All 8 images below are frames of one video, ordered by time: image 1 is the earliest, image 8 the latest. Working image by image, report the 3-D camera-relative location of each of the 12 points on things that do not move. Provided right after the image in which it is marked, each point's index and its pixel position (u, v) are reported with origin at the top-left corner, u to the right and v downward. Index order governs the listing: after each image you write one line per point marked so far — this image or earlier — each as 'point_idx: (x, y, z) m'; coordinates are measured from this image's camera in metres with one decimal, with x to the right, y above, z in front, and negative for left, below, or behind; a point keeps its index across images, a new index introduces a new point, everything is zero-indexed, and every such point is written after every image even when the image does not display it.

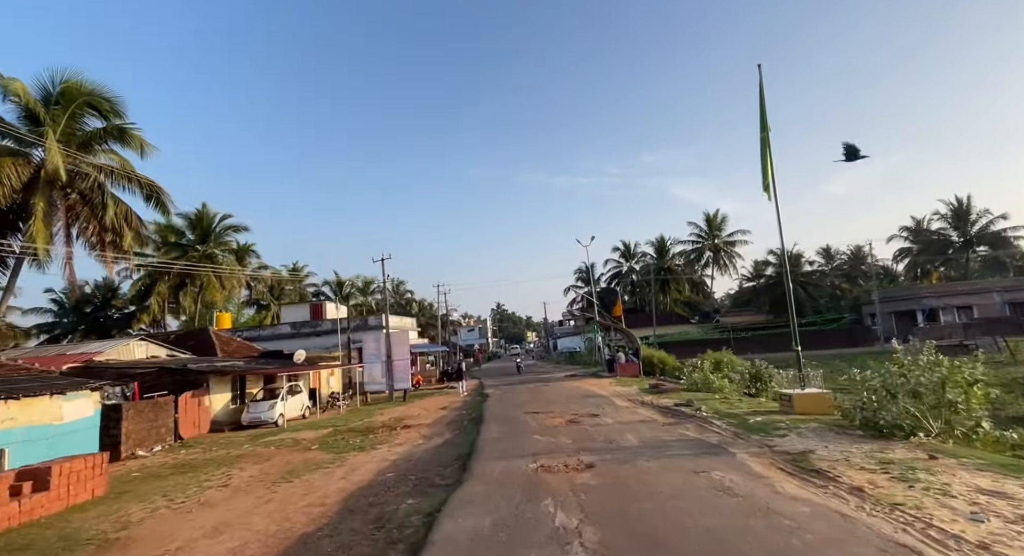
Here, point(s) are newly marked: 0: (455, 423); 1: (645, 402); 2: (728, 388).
0: (-1.9, -4.7, +17.3) m
1: (+4.4, -4.1, +17.5) m
2: (+7.8, -4.0, +19.2) m
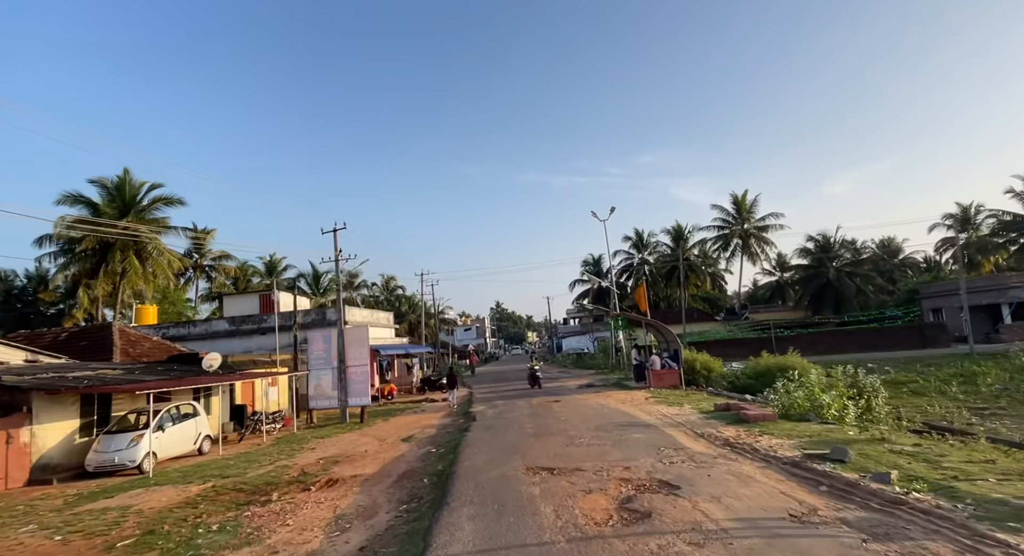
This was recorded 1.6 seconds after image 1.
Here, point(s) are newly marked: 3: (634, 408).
0: (-2.0, -3.9, +10.1) m
1: (+4.2, -3.2, +10.3) m
2: (+7.7, -3.2, +12.0) m
3: (+3.7, -3.9, +16.0) m
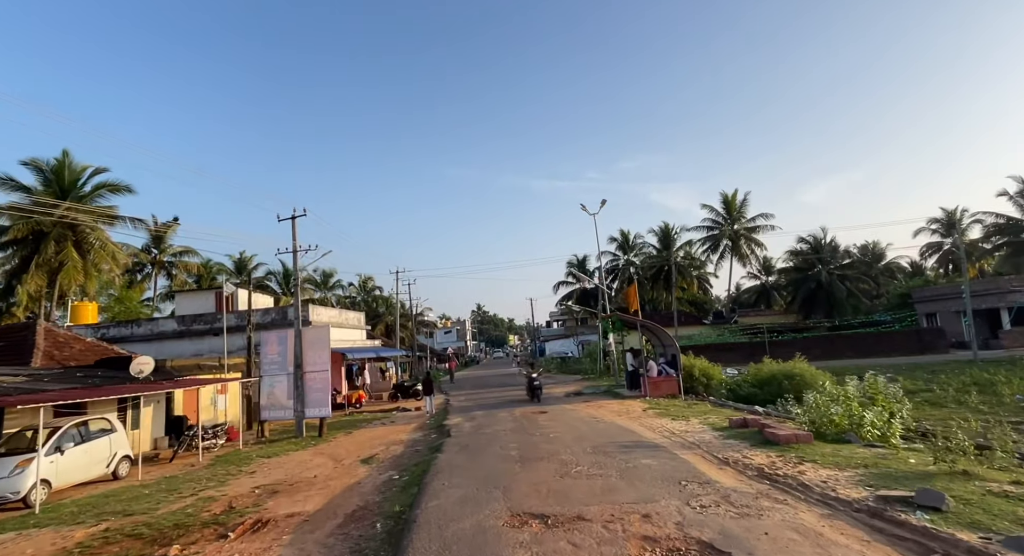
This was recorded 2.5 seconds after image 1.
0: (-2.3, -3.6, +7.8) m
1: (+3.9, -3.0, +8.2) m
2: (+7.3, -3.0, +10.0) m
3: (+3.2, -3.8, +13.8) m
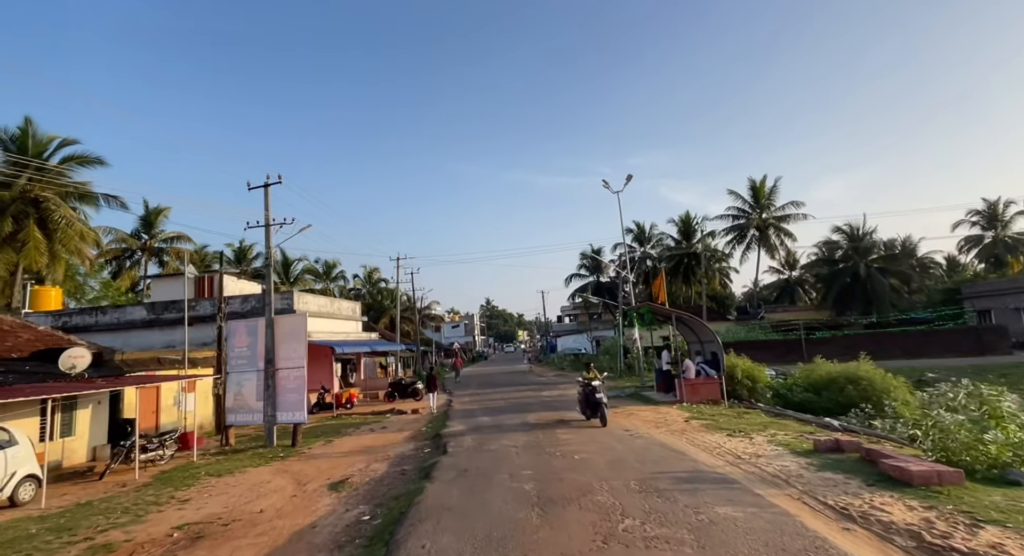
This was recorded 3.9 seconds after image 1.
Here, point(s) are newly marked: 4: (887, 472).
0: (-2.1, -3.1, +4.8) m
1: (+4.1, -2.6, +5.1) m
2: (+7.5, -2.6, +6.9) m
3: (+3.4, -3.3, +10.8) m
4: (+5.3, -2.7, +7.6) m
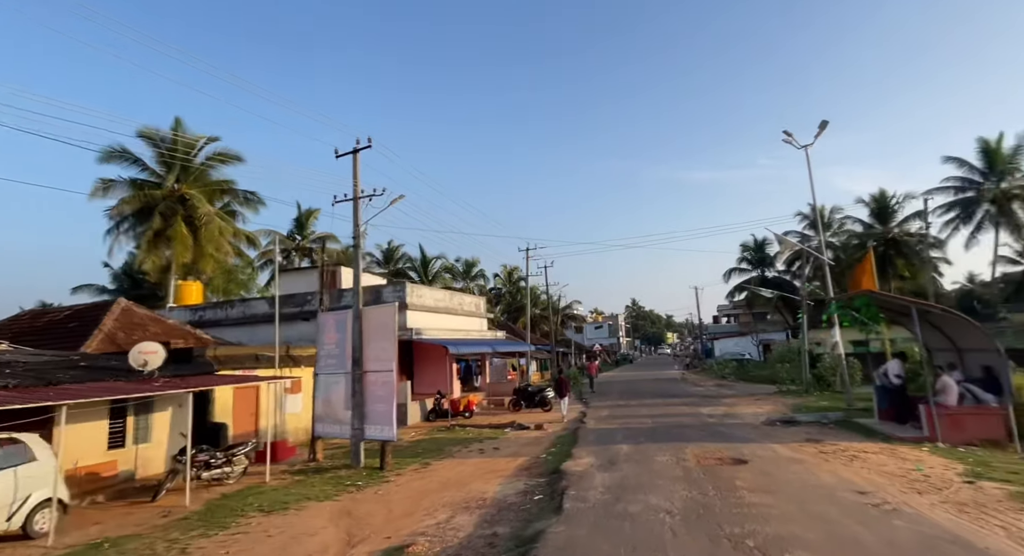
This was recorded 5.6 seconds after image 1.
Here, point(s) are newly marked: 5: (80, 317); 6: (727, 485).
0: (-1.7, -2.7, +1.4) m
1: (+4.3, -2.1, 0.0) m
2: (+8.1, -2.0, +0.8) m
3: (+5.2, -2.8, +5.7) m
4: (+6.1, -2.2, +2.1) m
5: (-14.0, -1.3, +17.3) m
6: (+3.3, -3.2, +8.2) m
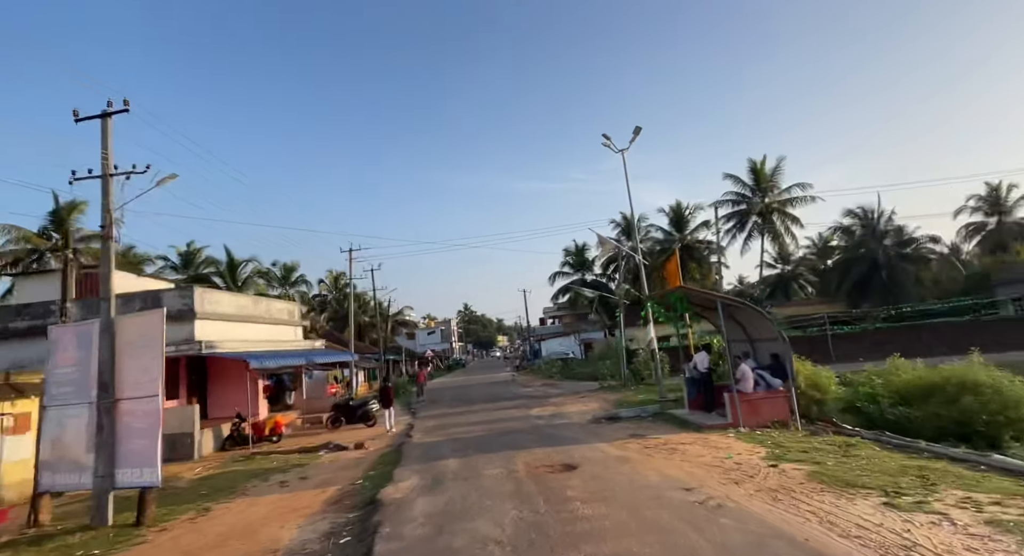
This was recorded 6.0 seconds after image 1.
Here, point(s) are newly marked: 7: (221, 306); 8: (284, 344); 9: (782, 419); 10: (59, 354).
0: (-2.1, -2.5, -0.5) m
1: (+4.1, -1.9, +0.1) m
2: (+7.4, -1.8, +1.9) m
3: (+3.2, -2.6, +5.7) m
4: (+5.2, -2.0, +2.6) m
5: (-18.7, -1.3, +10.9) m
6: (+0.7, -3.1, +7.6) m
7: (-9.5, -0.9, +17.5) m
8: (-8.4, -2.5, +19.6) m
9: (+5.8, -3.0, +11.4) m
10: (-8.3, -1.4, +9.8) m
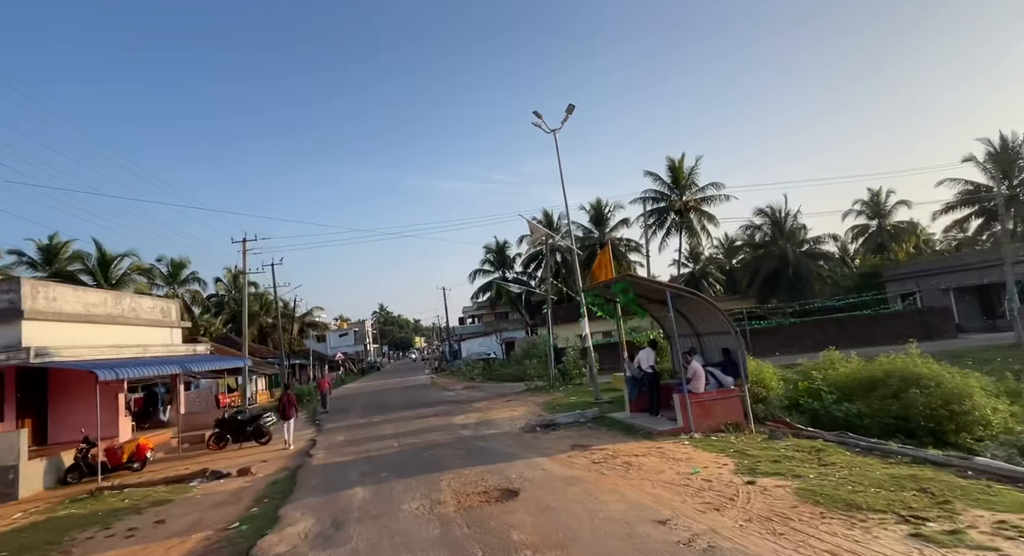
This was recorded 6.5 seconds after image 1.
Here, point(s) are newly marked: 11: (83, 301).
0: (-1.6, -2.3, -2.6) m
1: (+4.4, -1.6, -1.1) m
2: (+7.4, -1.6, +1.2) m
3: (+2.7, -2.4, +4.3) m
4: (+5.1, -1.7, +1.5) m
5: (-19.7, -1.1, +6.1) m
6: (-0.1, -2.8, +5.8) m
7: (-11.7, -0.7, +14.0) m
8: (-10.9, -2.2, +16.3) m
9: (+4.4, -2.8, +10.4) m
10: (-9.4, -1.1, +6.6) m
11: (-11.6, -0.6, +14.6) m
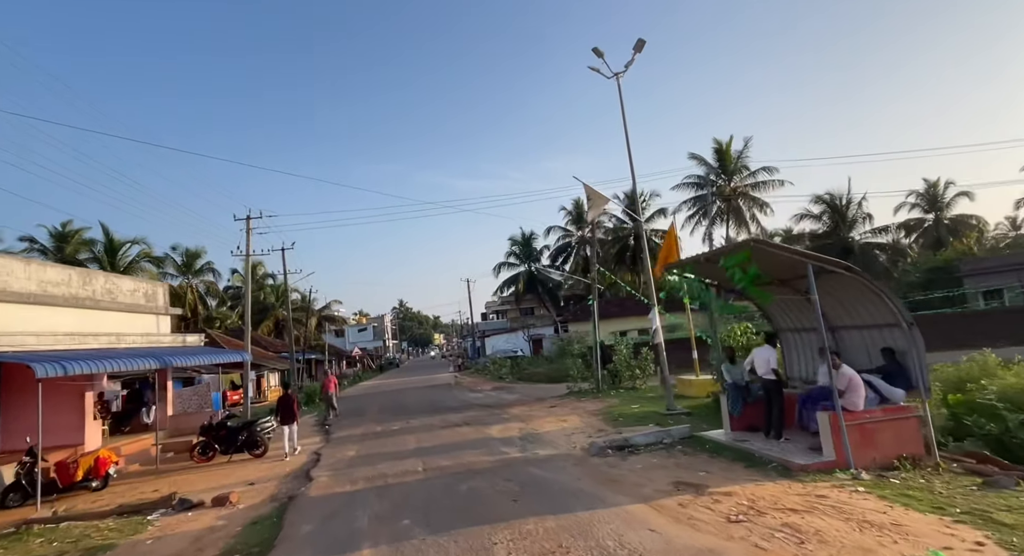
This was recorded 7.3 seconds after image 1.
0: (-1.0, -1.8, -5.6) m
1: (+5.1, -1.2, -4.3) m
2: (+8.1, -1.2, -2.1) m
3: (+3.5, -1.9, +1.1) m
4: (+5.8, -1.3, -1.7) m
5: (-18.8, -0.4, +3.7) m
6: (+0.7, -2.4, +2.7) m
7: (-10.5, -0.1, +11.3) m
8: (-9.7, -1.6, +13.6) m
9: (+5.4, -2.4, +7.1) m
10: (-8.4, -0.6, +3.8) m
11: (-10.4, 0.0, +11.9) m
